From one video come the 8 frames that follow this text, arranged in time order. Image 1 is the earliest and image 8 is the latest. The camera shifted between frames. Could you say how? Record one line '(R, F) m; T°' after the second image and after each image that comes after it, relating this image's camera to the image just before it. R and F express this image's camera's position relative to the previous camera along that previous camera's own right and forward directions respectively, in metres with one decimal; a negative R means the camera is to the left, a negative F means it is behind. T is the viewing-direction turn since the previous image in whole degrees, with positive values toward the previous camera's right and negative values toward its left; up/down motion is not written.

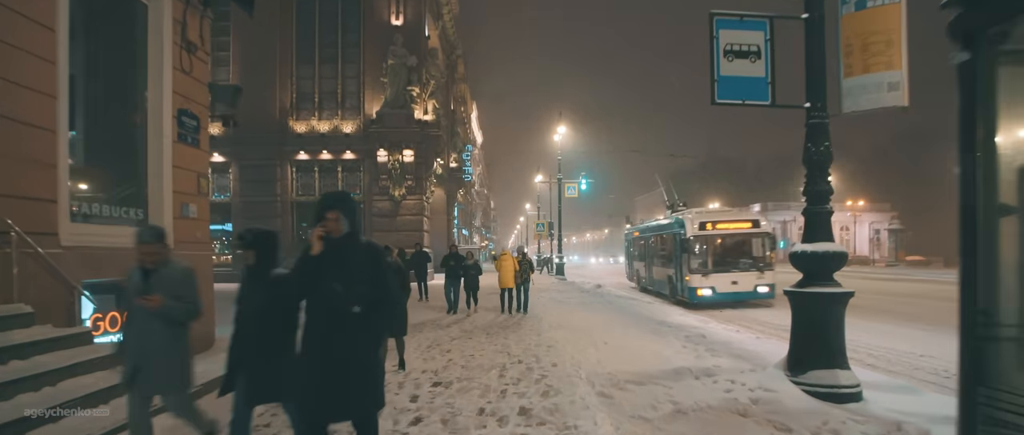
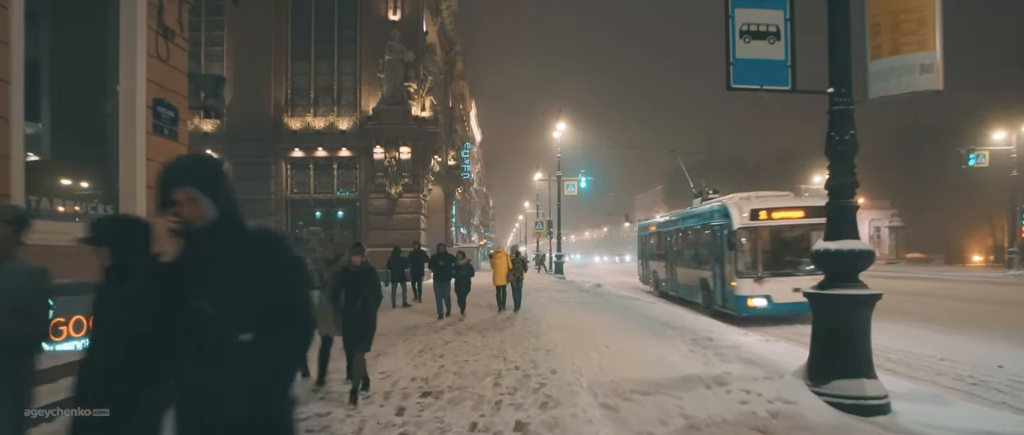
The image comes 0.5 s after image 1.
(0.0, +0.6) m; 0°
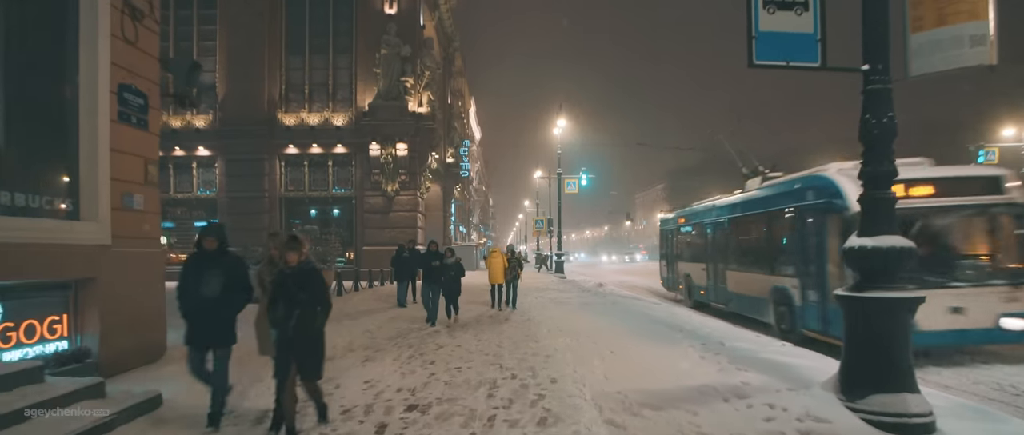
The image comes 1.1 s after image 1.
(0.0, +0.7) m; 0°
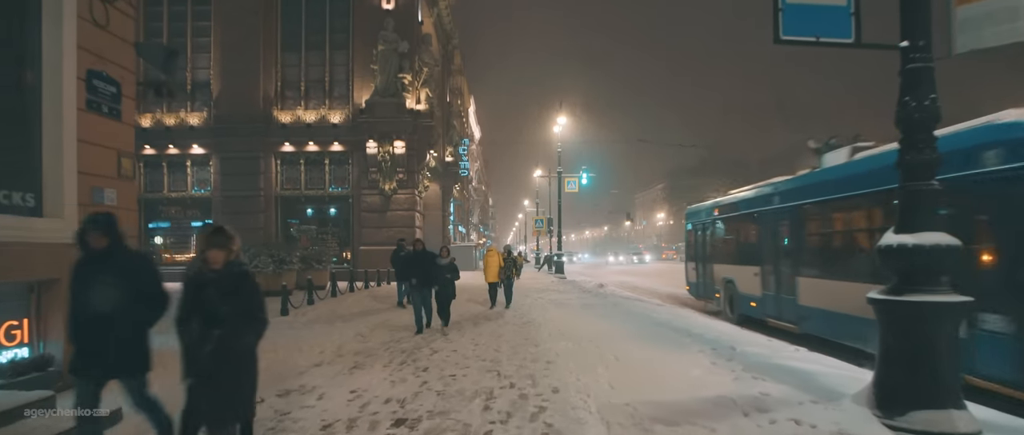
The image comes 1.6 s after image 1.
(0.0, +0.6) m; 0°
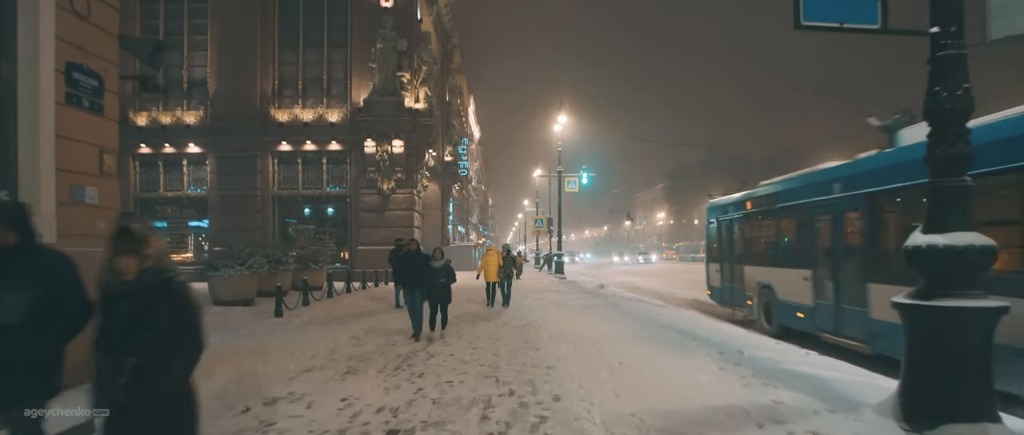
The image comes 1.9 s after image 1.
(0.0, +0.3) m; 0°
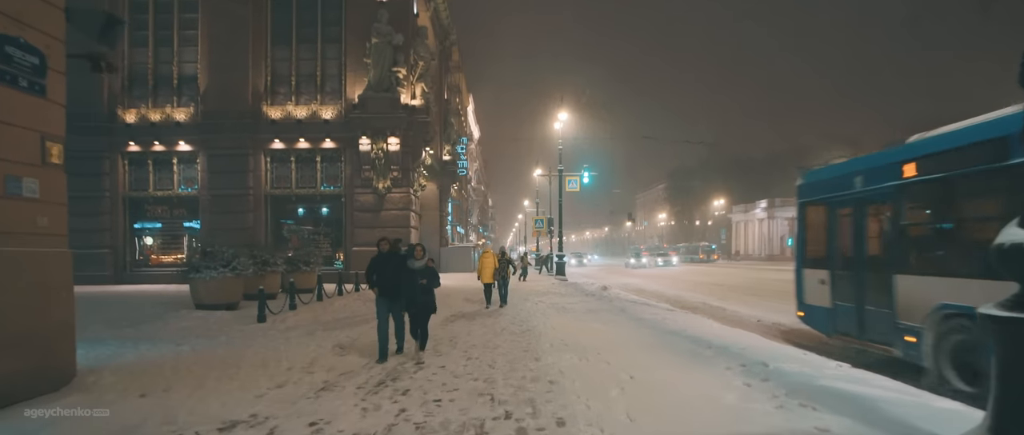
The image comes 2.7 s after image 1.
(0.0, +0.9) m; 0°
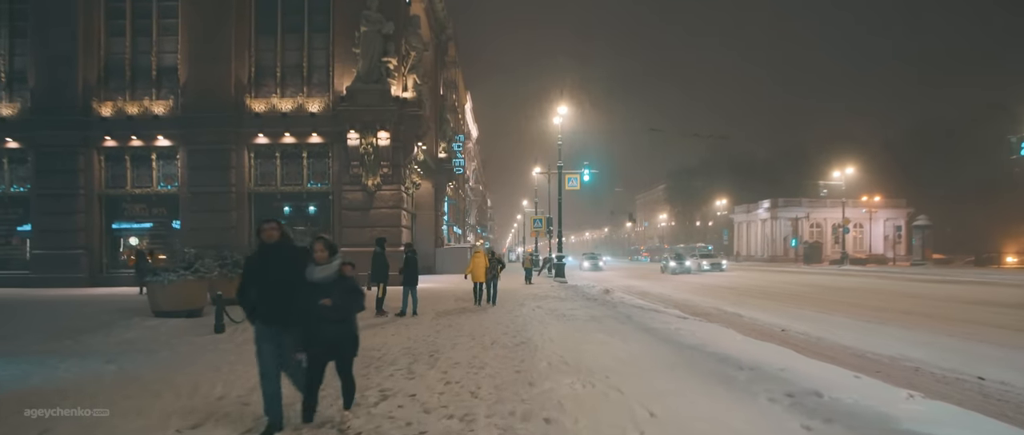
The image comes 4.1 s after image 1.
(+0.1, +1.7) m; 0°
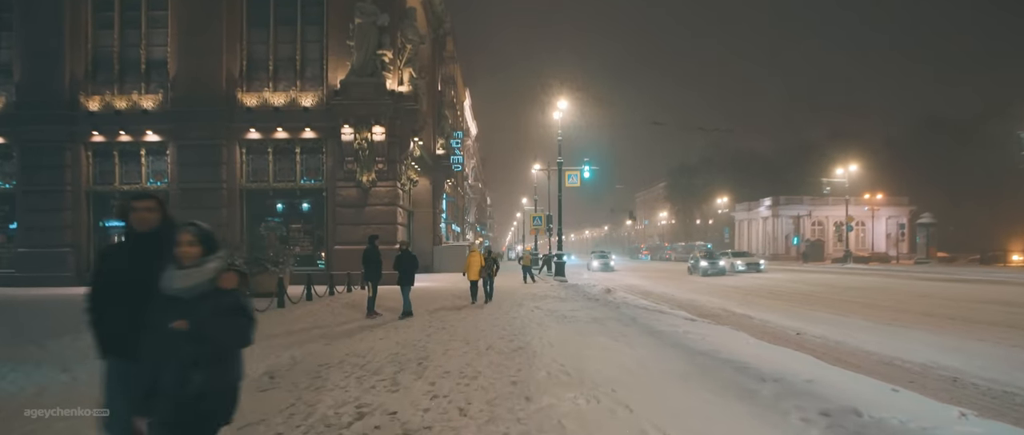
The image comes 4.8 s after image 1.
(+0.1, +0.8) m; 0°
